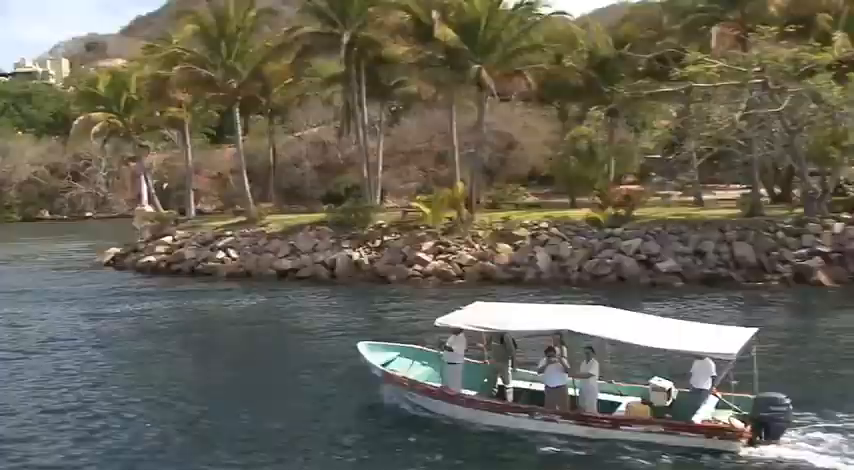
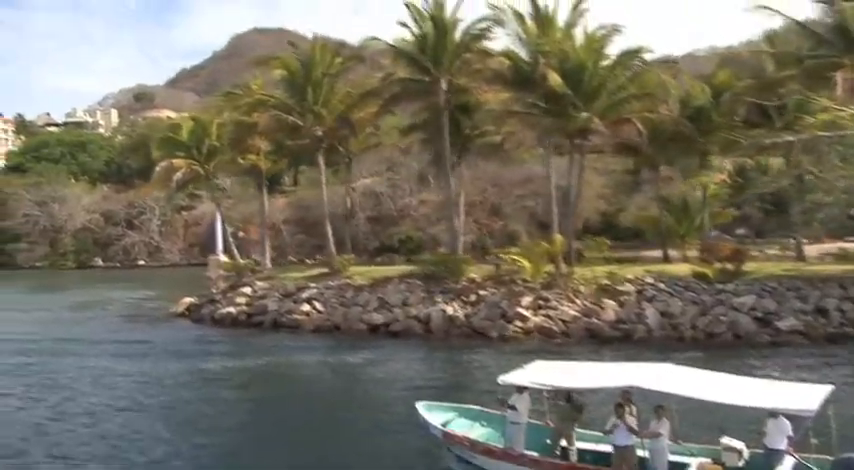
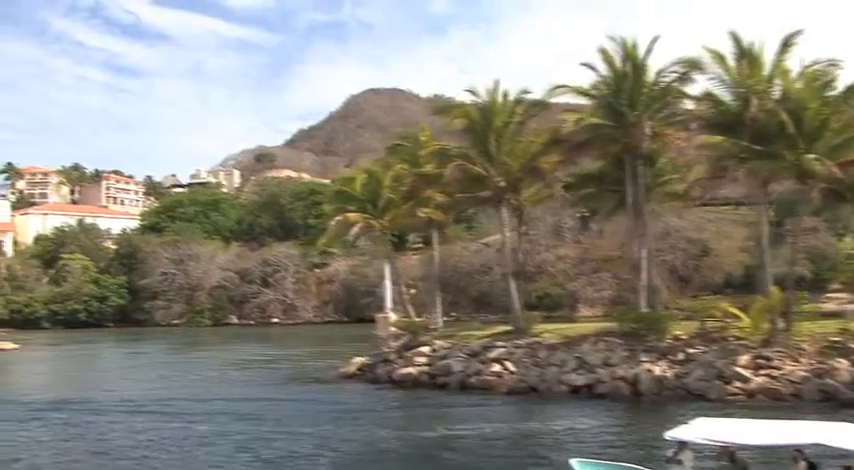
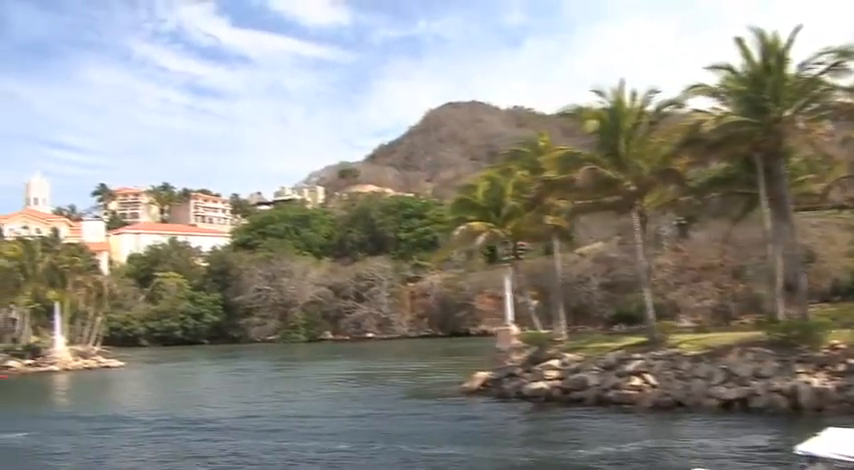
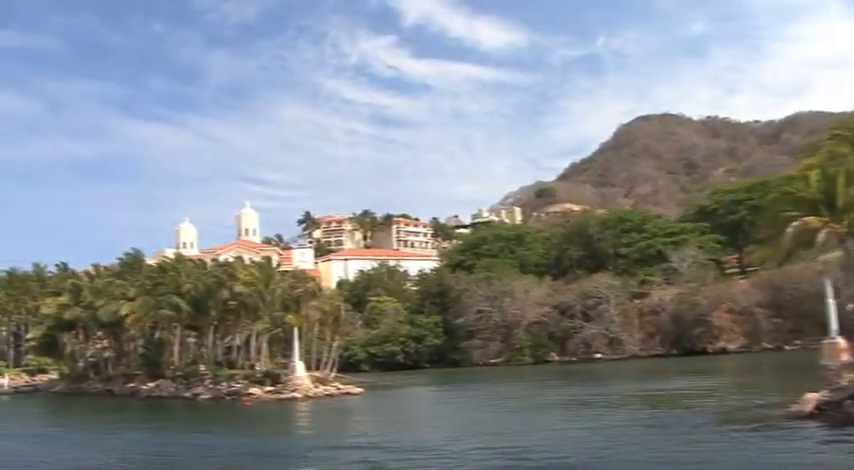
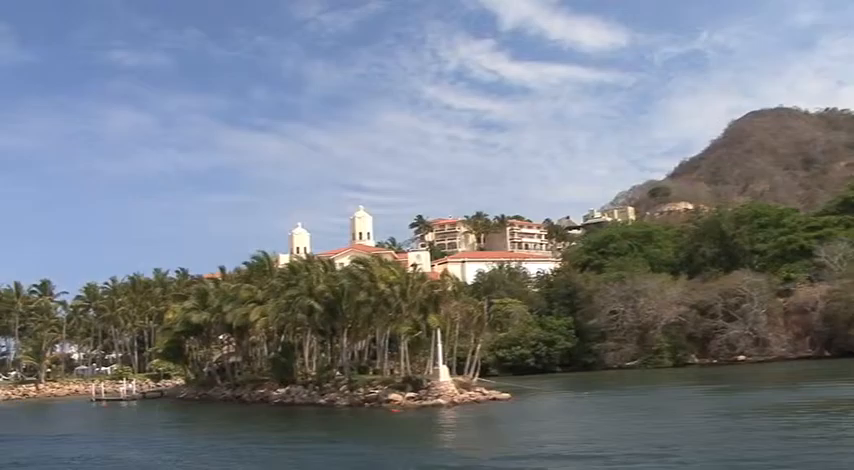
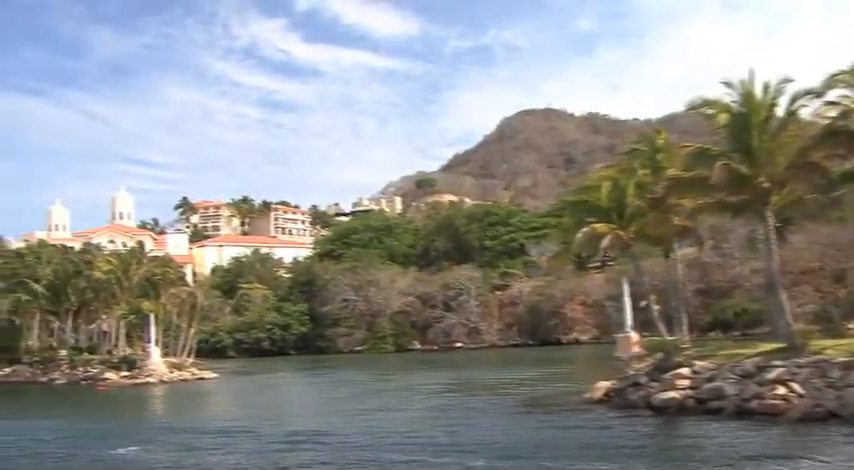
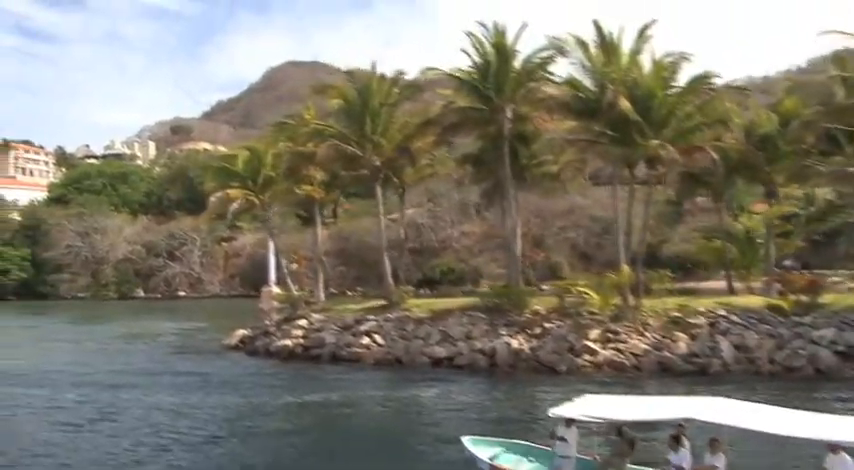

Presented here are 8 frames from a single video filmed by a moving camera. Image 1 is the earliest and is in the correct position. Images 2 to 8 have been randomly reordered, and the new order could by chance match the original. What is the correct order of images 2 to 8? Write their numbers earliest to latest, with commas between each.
2, 8, 3, 4, 7, 5, 6
